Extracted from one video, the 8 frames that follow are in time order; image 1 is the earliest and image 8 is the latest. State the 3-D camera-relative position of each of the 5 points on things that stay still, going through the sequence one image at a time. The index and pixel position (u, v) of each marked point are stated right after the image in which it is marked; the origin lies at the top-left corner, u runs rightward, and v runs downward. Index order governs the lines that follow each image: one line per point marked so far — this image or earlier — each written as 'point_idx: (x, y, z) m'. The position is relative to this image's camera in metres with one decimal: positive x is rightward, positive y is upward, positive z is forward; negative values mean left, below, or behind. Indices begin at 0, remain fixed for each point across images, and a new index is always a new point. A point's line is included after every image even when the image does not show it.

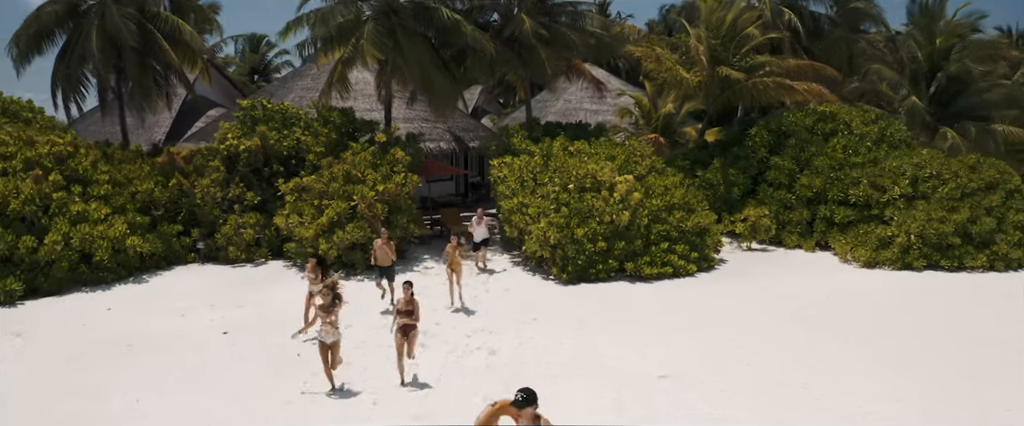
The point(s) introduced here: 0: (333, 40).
0: (-3.4, +3.3, +12.2) m
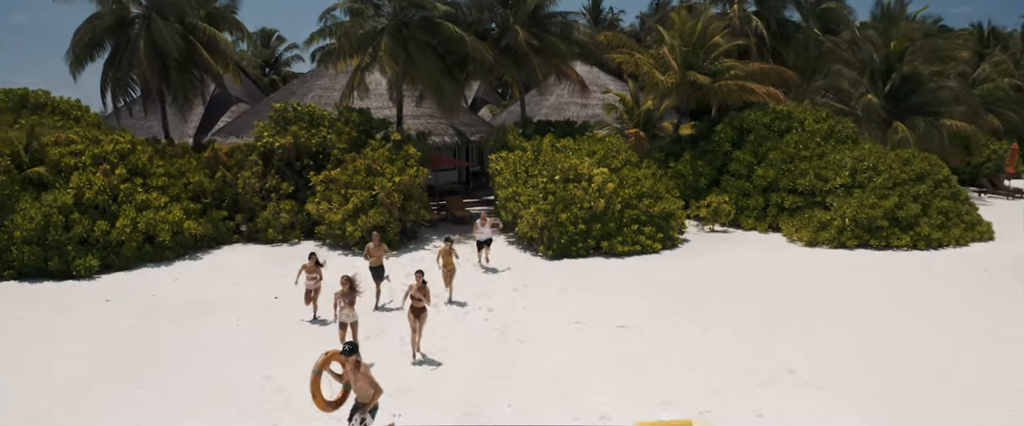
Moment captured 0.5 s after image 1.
0: (-3.5, +3.6, +14.0) m
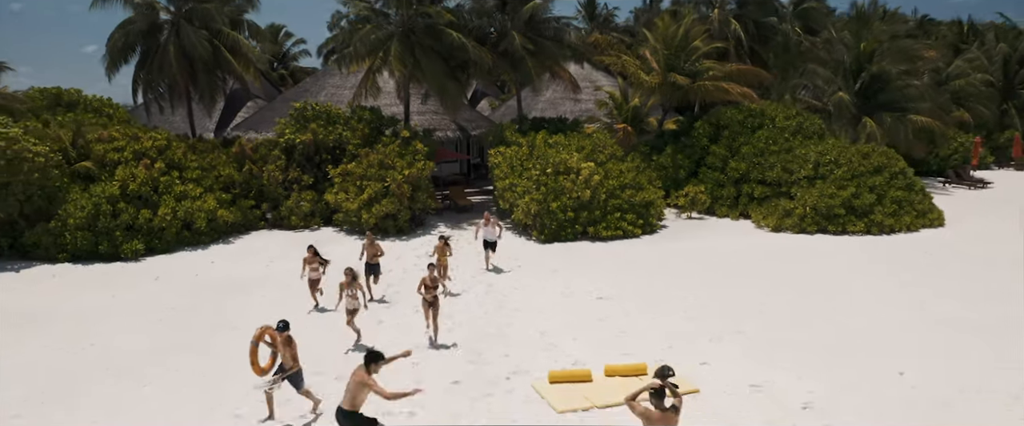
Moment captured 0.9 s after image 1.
0: (-3.6, +3.9, +15.5) m
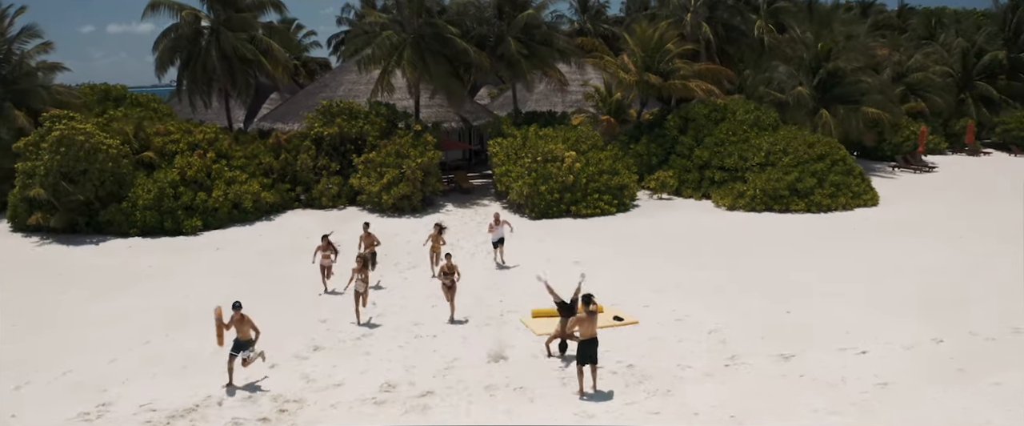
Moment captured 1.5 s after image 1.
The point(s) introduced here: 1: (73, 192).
0: (-3.7, +4.4, +17.9) m
1: (-10.7, +0.5, +15.4) m
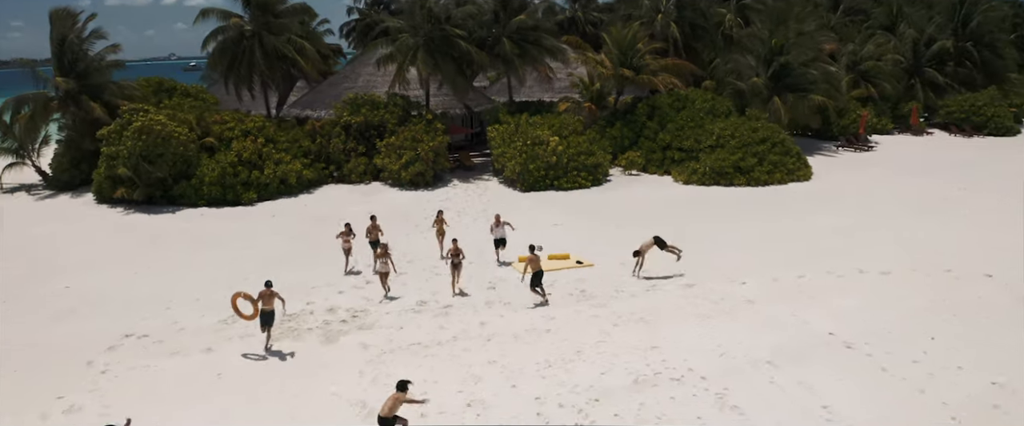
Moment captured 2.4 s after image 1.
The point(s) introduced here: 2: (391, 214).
0: (-3.9, +5.3, +21.5) m
1: (-10.8, +1.3, +19.1) m
2: (-3.4, 0.0, +18.1) m
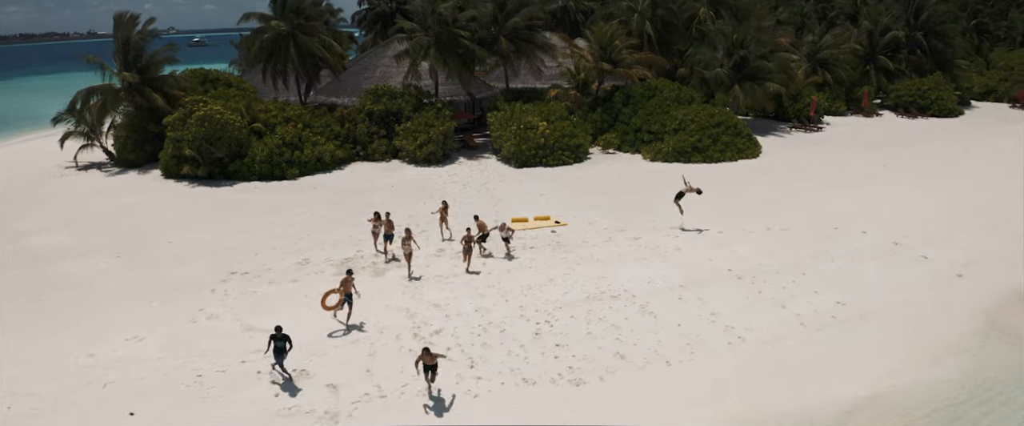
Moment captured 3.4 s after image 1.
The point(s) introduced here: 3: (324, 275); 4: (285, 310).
0: (-4.0, +6.4, +25.5) m
1: (-11.0, +2.3, +23.3) m
2: (-3.6, +0.9, +22.3) m
3: (-4.3, -1.4, +14.8) m
4: (-4.7, -2.0, +13.2) m
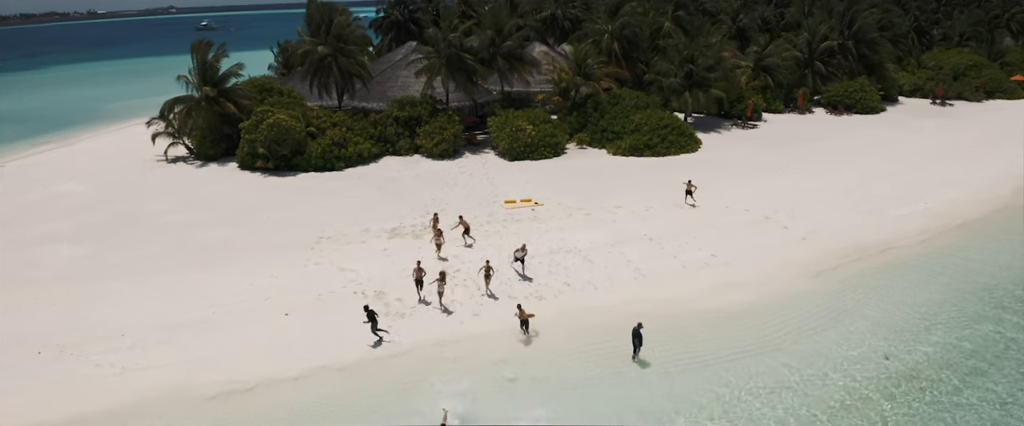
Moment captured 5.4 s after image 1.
0: (-4.3, +7.3, +32.9) m
1: (-11.3, +3.1, +30.8) m
2: (-3.9, +1.7, +29.9) m
3: (-4.6, -0.9, +22.4) m
4: (-5.0, -1.5, +20.9) m
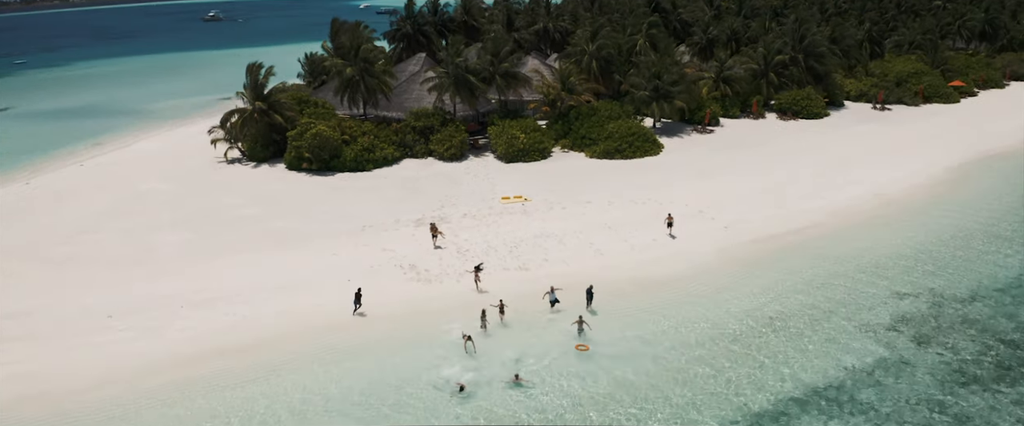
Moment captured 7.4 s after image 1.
0: (-4.6, +7.8, +40.3) m
1: (-11.6, +3.6, +38.3) m
2: (-4.1, +2.2, +37.4) m
3: (-4.9, -0.6, +30.0) m
4: (-5.3, -1.3, +28.5) m
